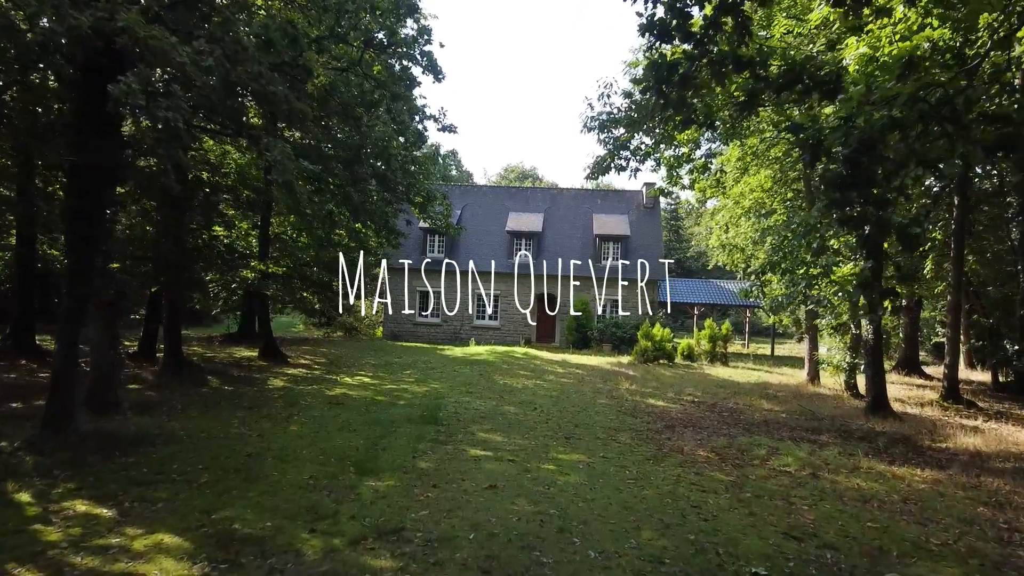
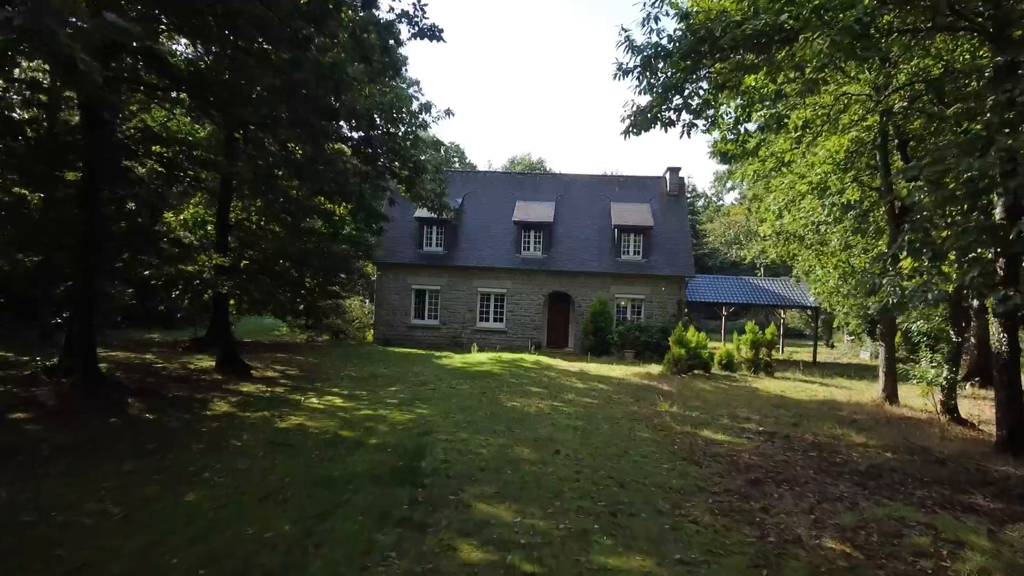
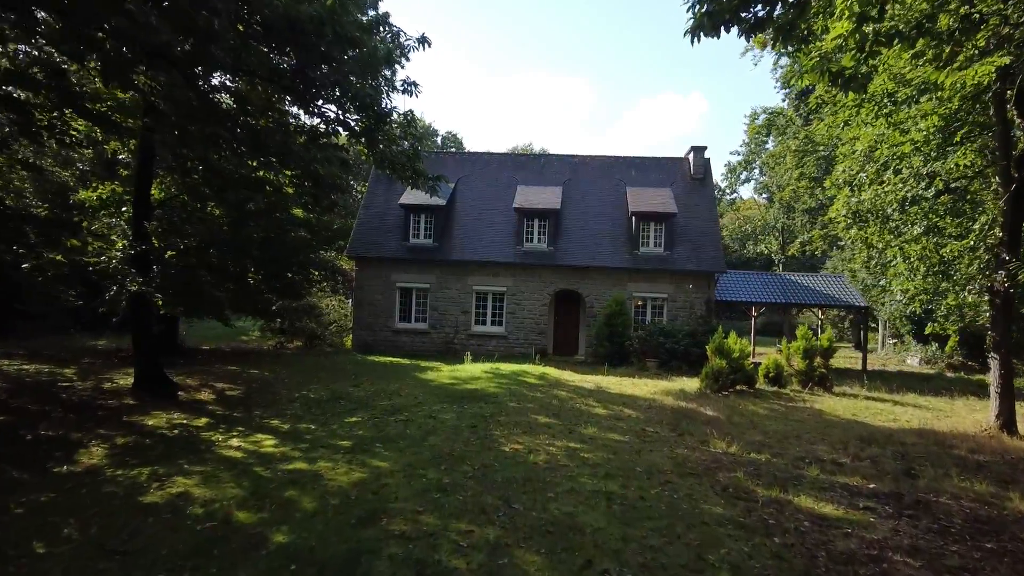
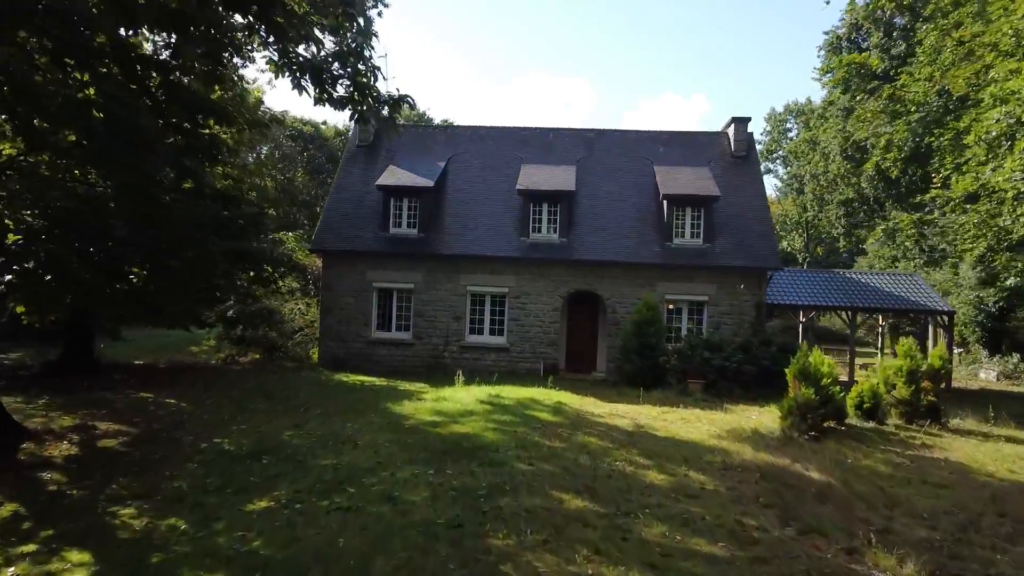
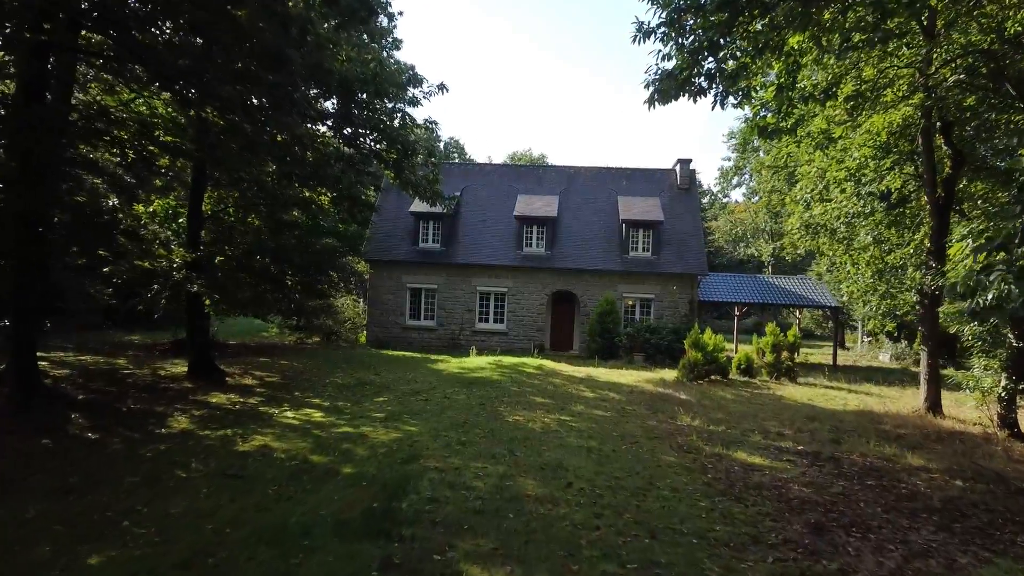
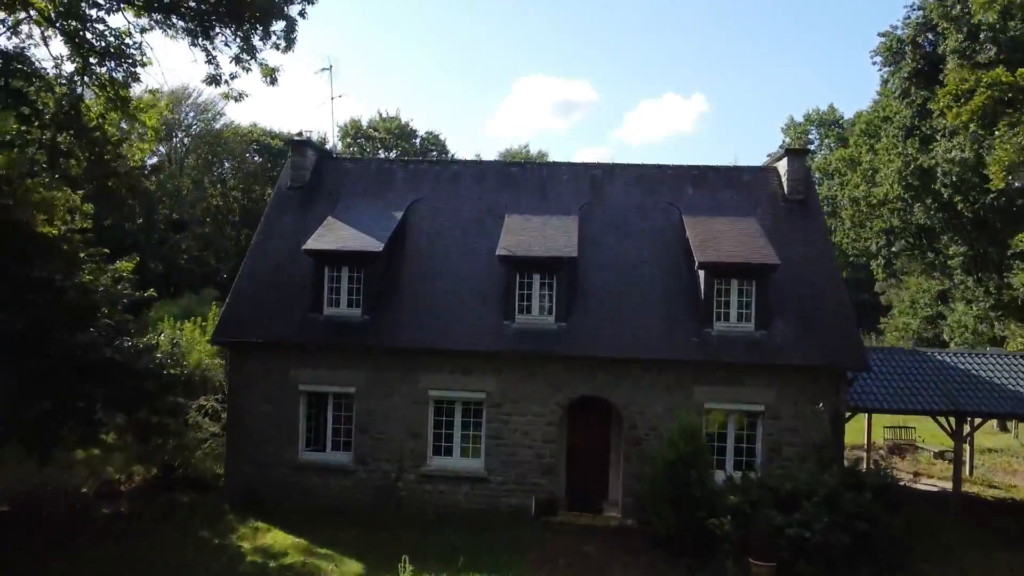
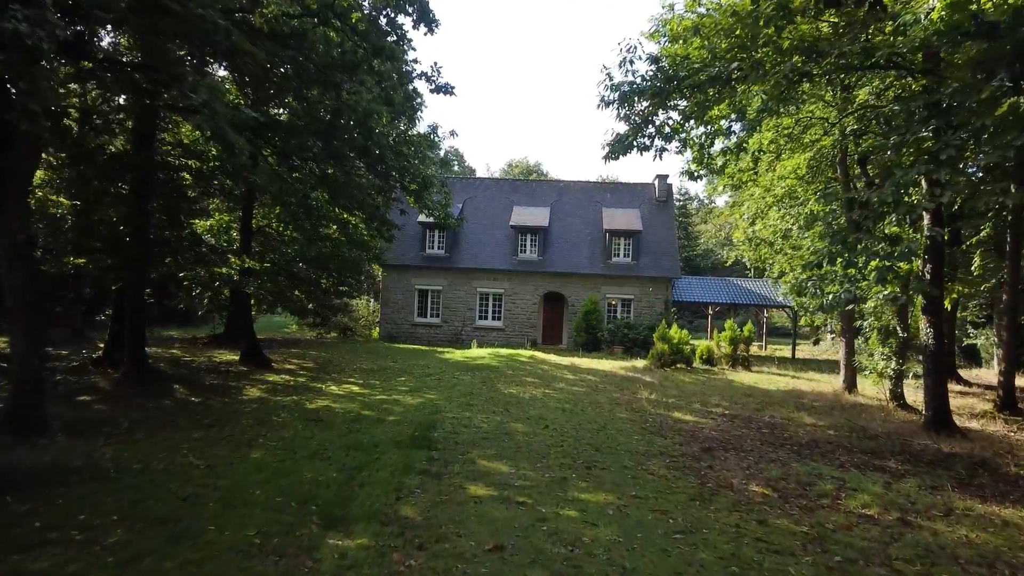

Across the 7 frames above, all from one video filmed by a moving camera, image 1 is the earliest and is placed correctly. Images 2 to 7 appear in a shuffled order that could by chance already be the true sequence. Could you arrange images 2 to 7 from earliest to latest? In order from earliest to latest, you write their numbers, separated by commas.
7, 2, 5, 3, 4, 6
